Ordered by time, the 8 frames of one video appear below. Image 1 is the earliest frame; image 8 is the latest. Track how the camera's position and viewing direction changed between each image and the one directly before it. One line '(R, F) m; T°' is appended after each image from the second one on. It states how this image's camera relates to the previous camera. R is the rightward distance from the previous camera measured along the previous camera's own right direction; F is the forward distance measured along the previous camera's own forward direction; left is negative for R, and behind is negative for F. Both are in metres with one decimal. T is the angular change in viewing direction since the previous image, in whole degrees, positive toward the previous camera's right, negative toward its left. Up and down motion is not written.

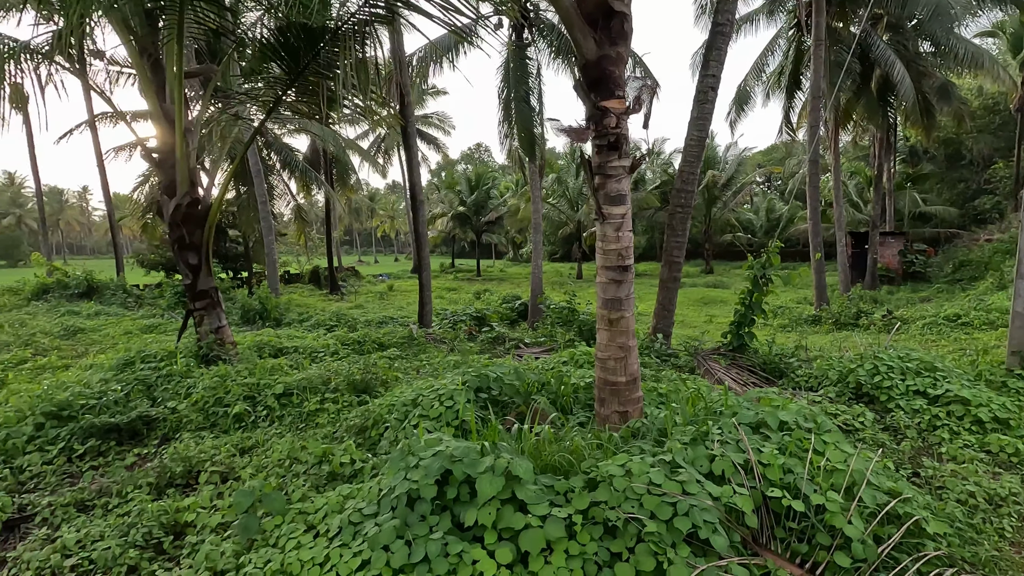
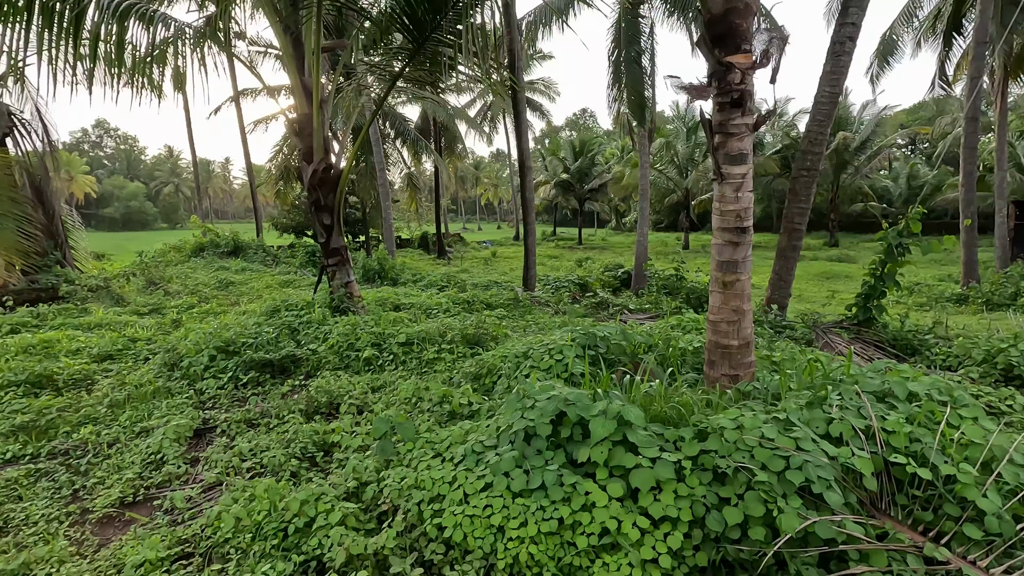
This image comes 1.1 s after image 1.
(-0.1, -0.1) m; -11°
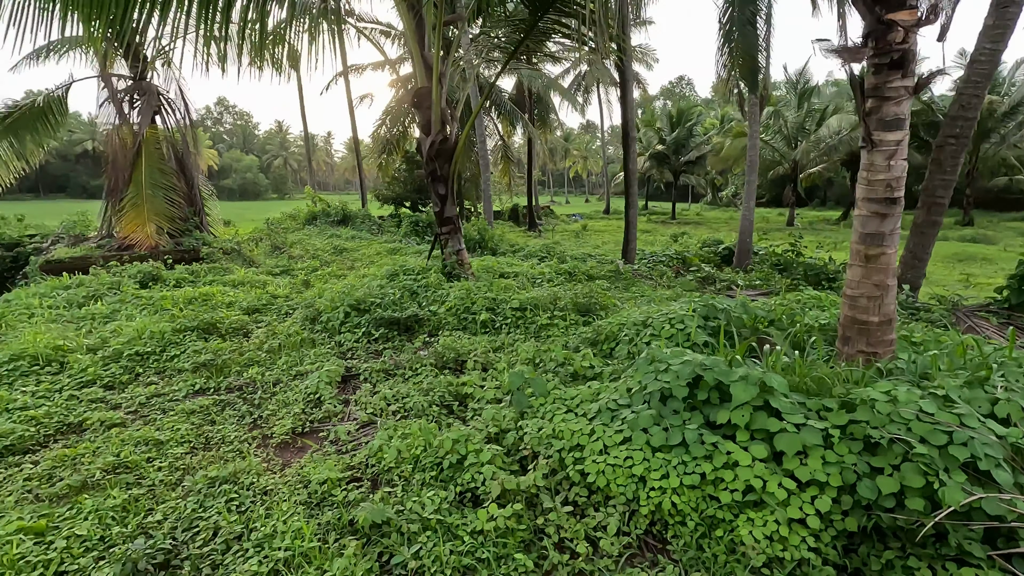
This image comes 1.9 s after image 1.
(-0.2, -0.1) m; -9°
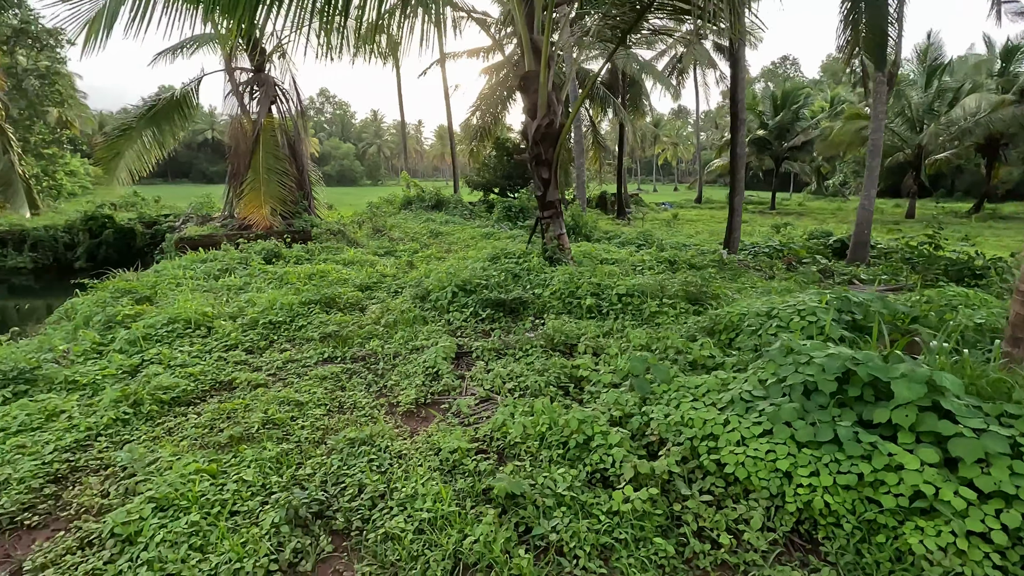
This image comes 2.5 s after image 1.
(-0.2, 0.0) m; -9°
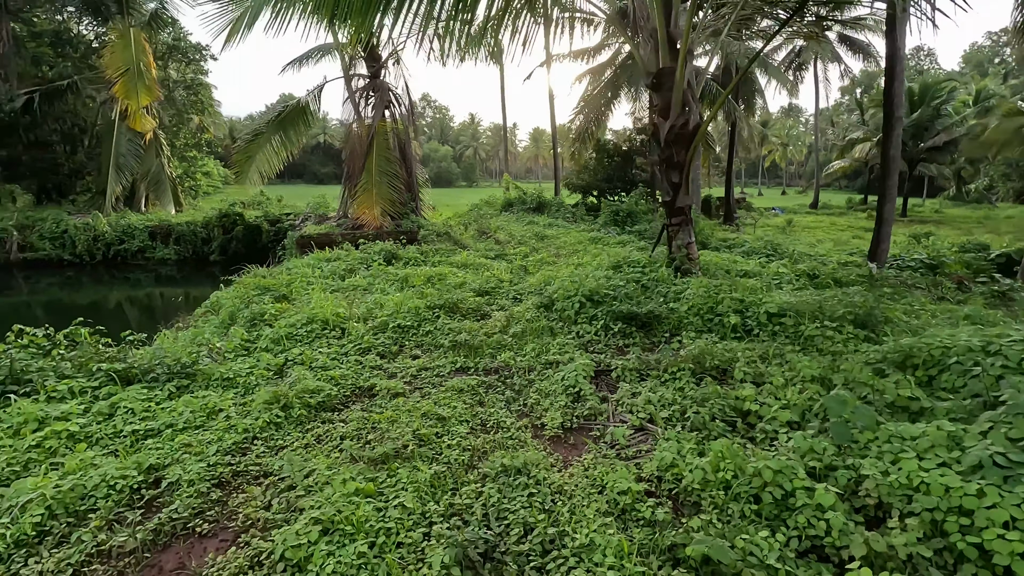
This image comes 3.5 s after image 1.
(-0.4, +0.2) m; -9°
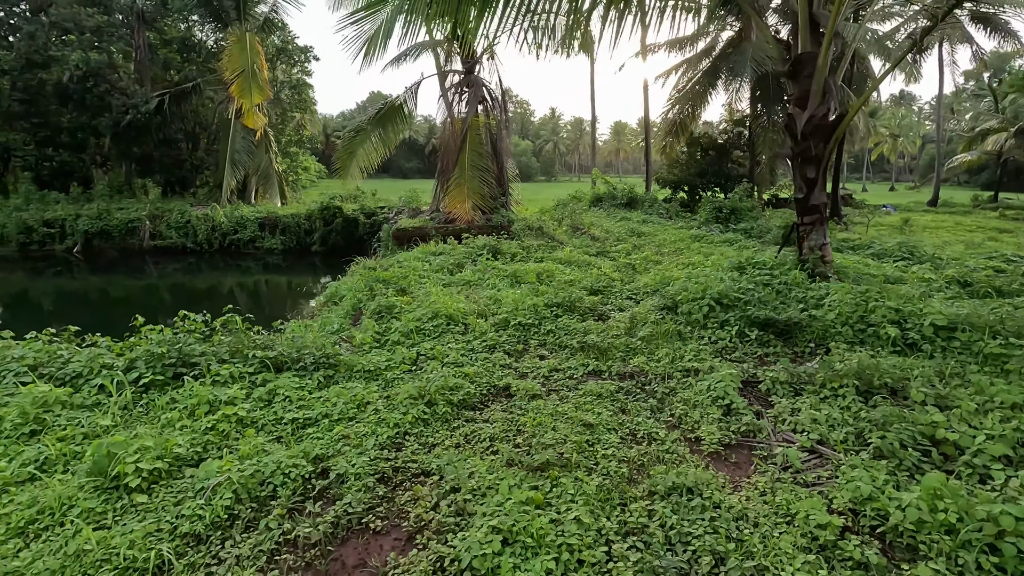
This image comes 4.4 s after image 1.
(-0.4, +0.1) m; -8°
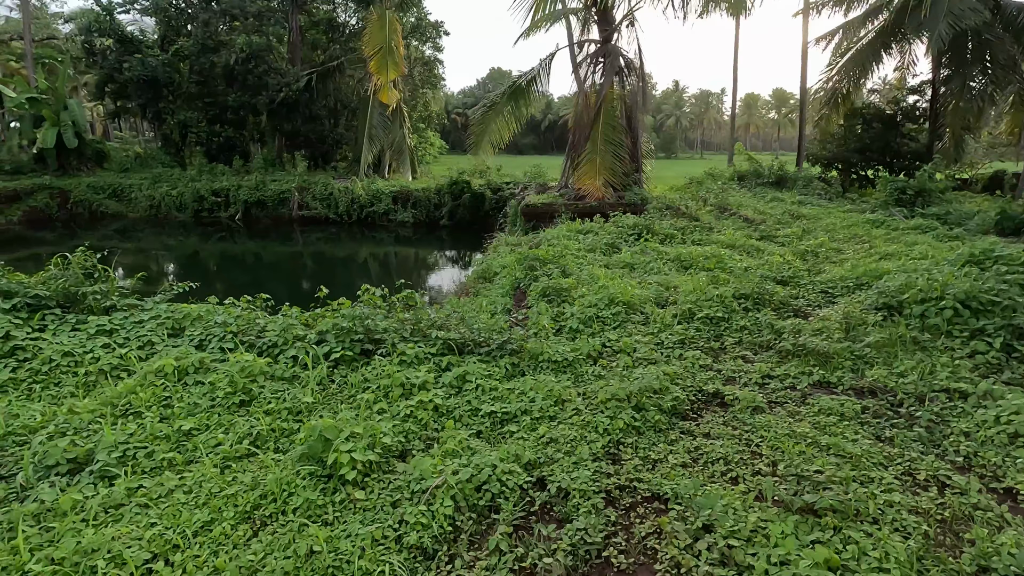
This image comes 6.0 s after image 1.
(-0.6, +0.3) m; -11°
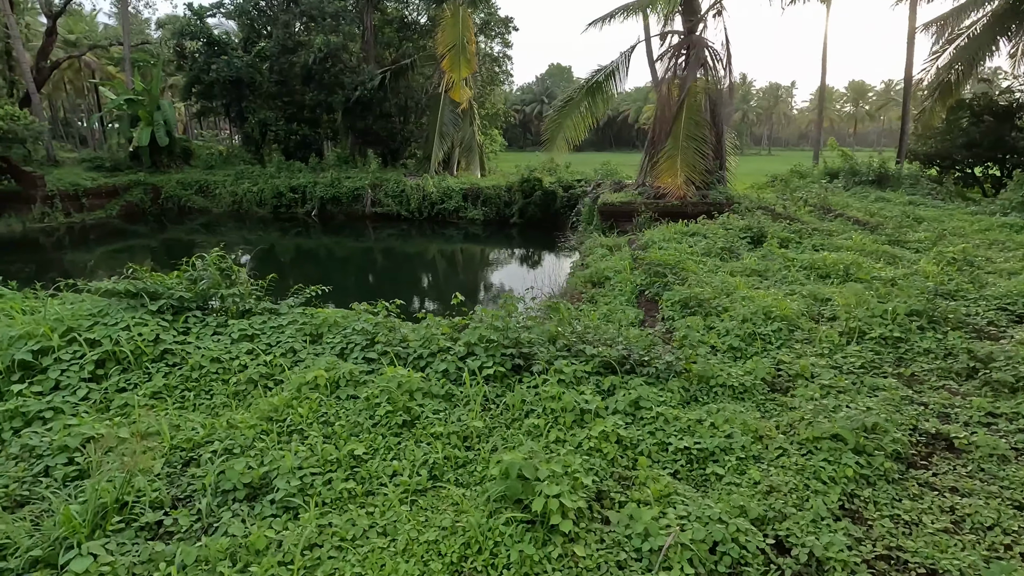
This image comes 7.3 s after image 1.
(-0.6, +0.3) m; -6°
